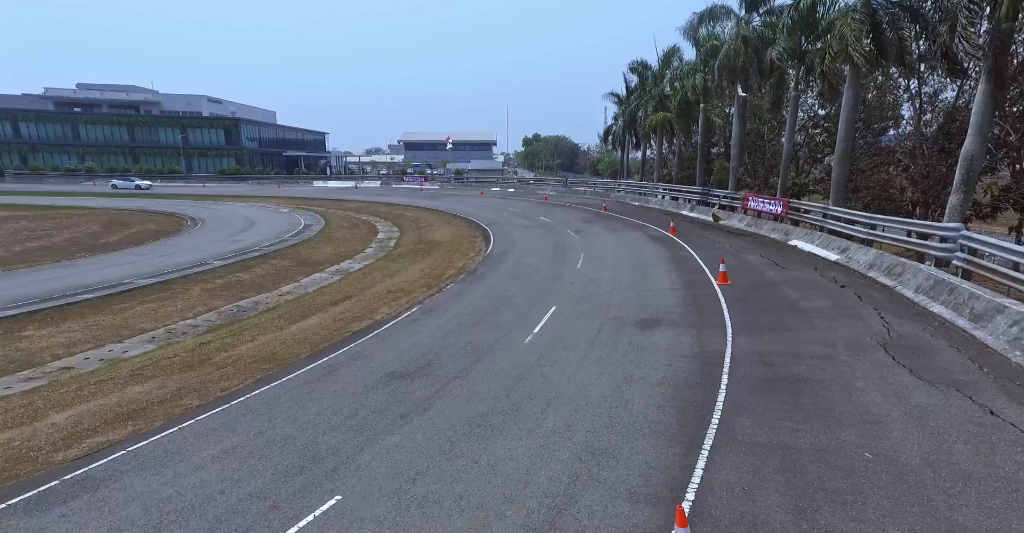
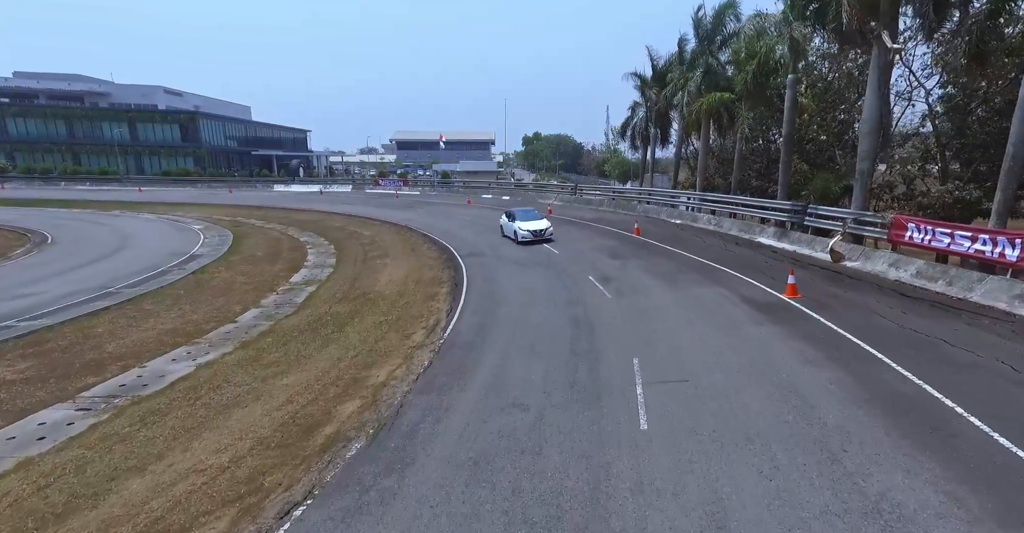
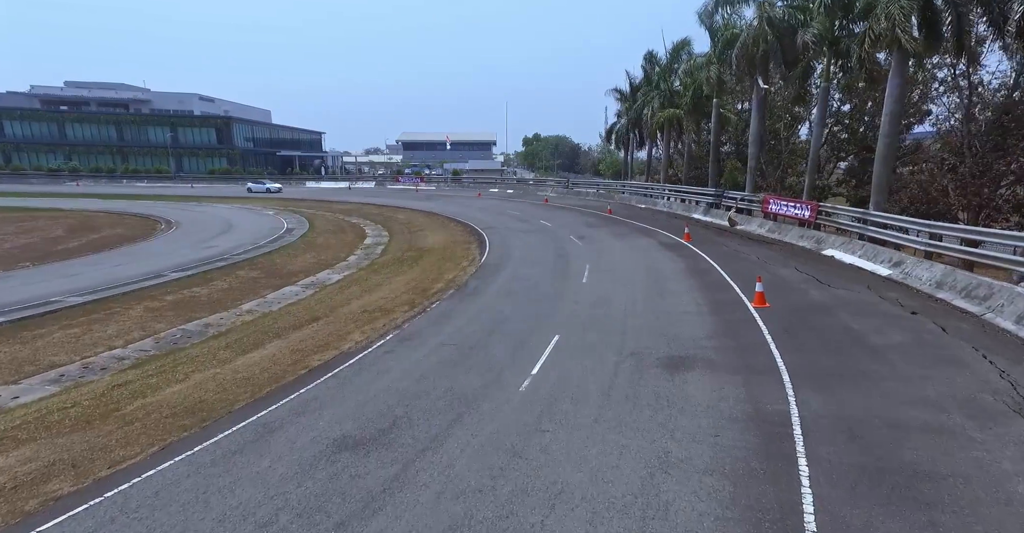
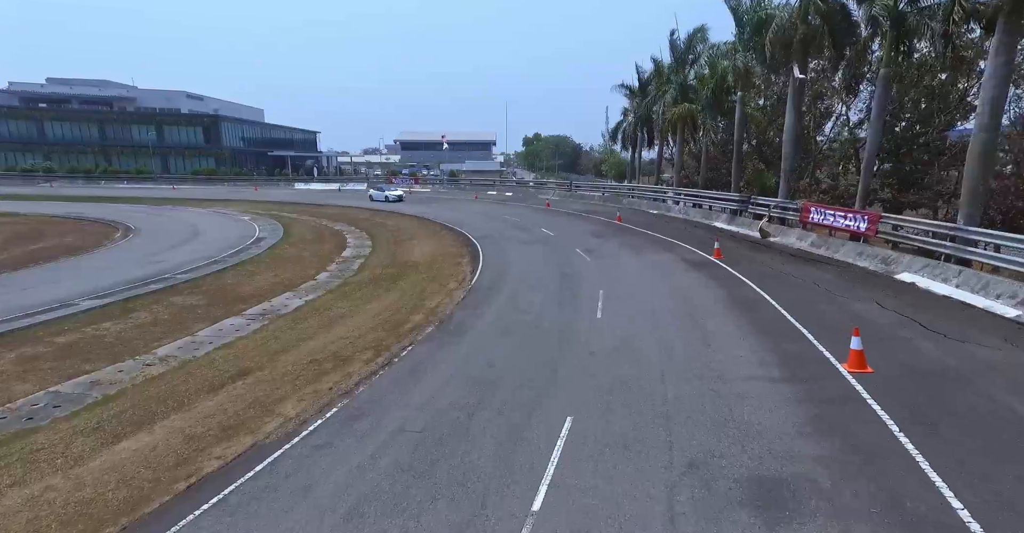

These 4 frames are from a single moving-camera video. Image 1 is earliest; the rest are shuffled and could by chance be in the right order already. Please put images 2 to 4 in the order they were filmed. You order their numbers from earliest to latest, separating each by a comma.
3, 4, 2
